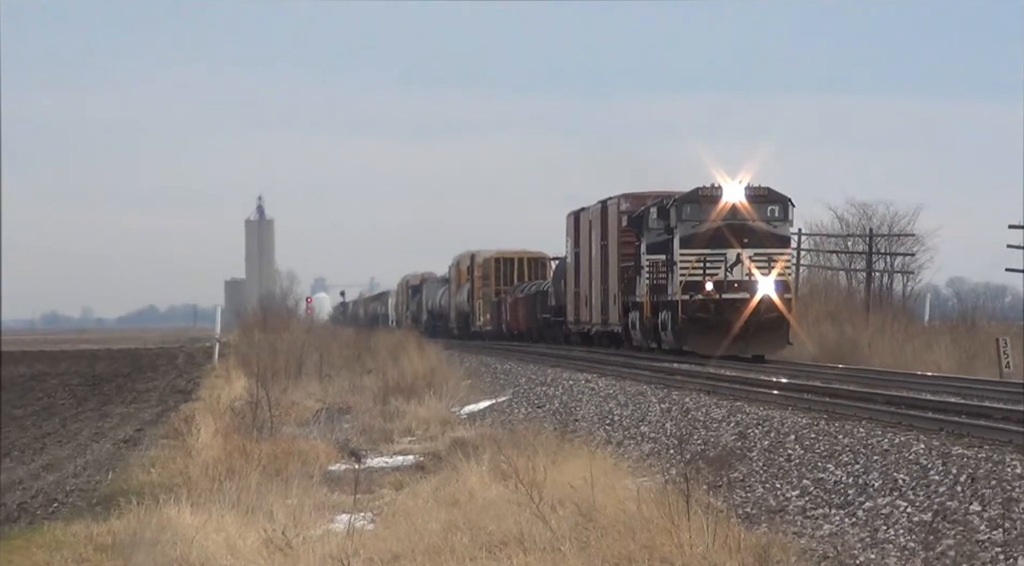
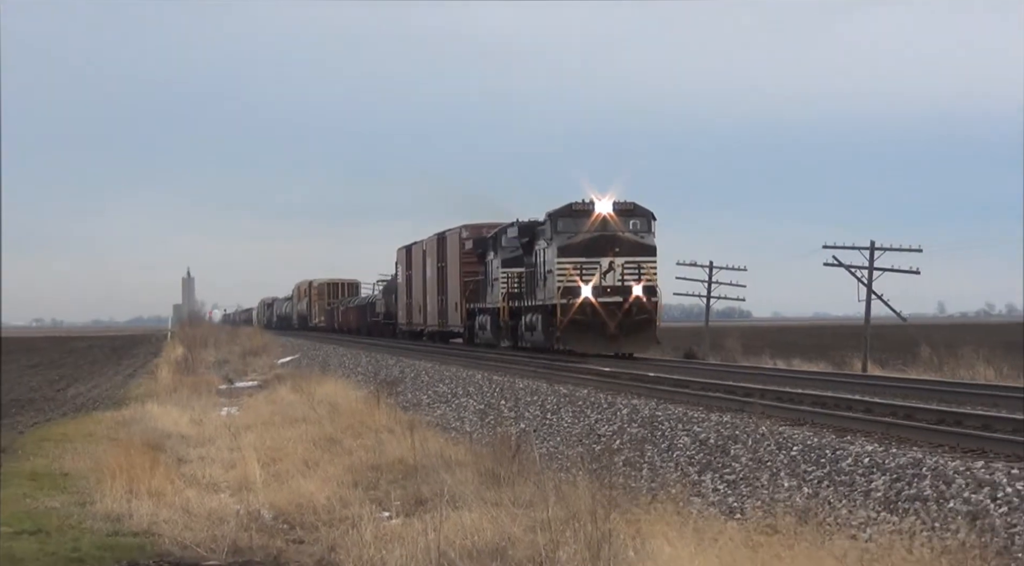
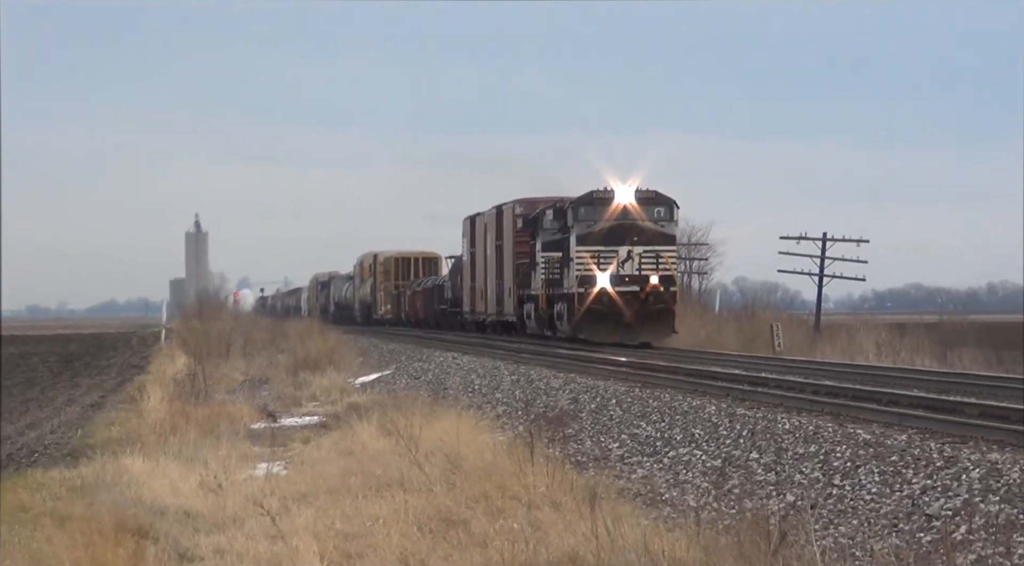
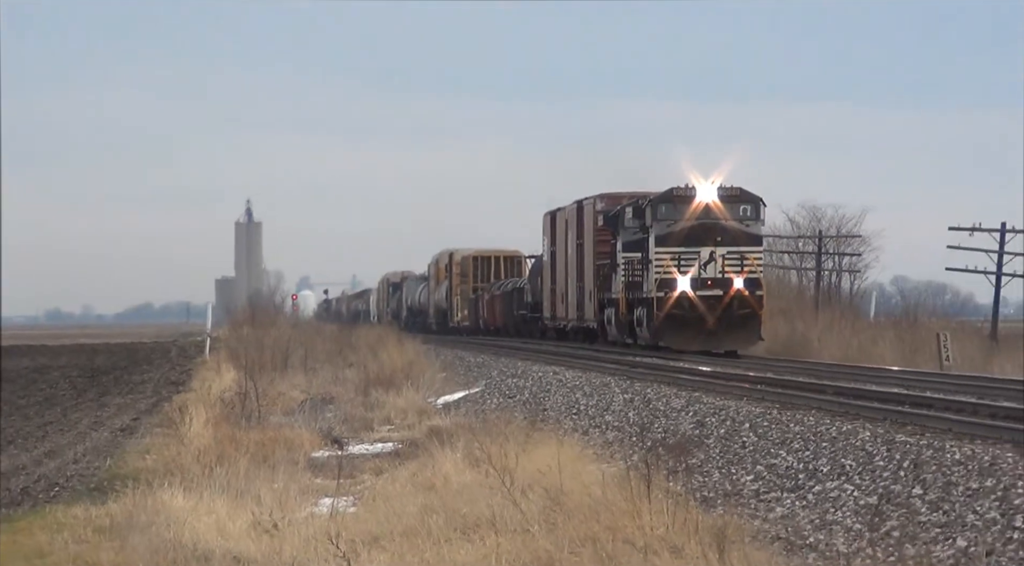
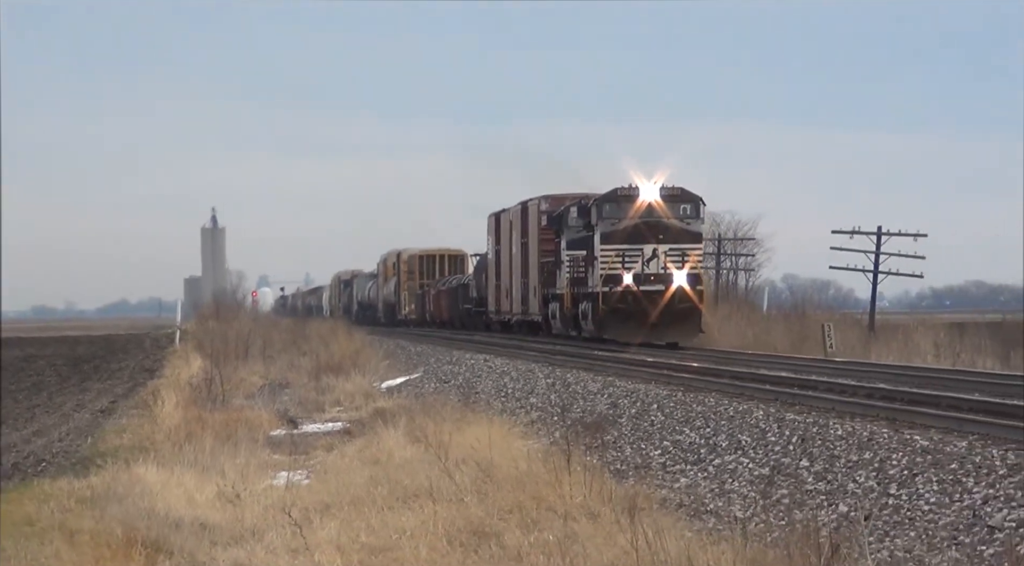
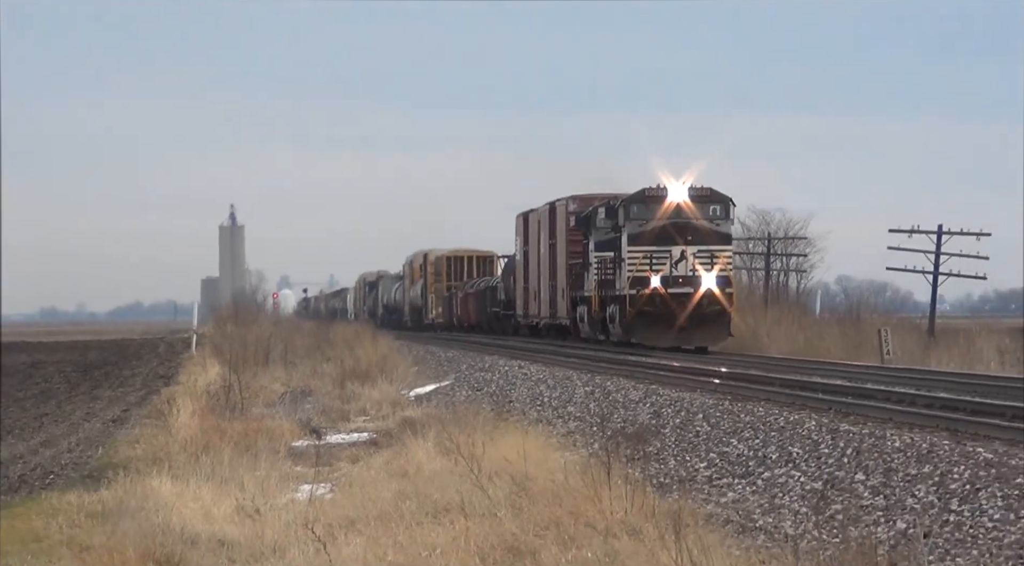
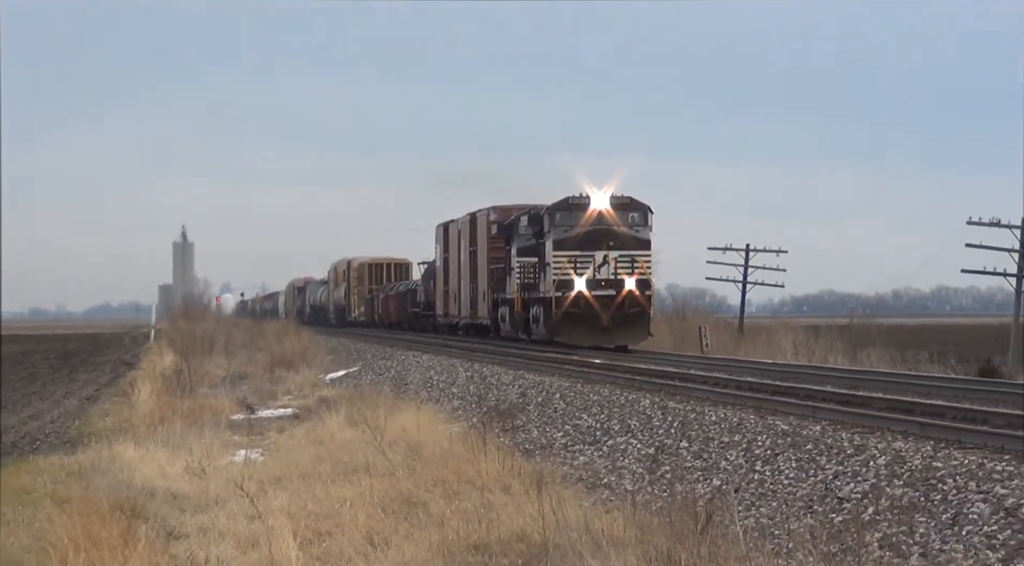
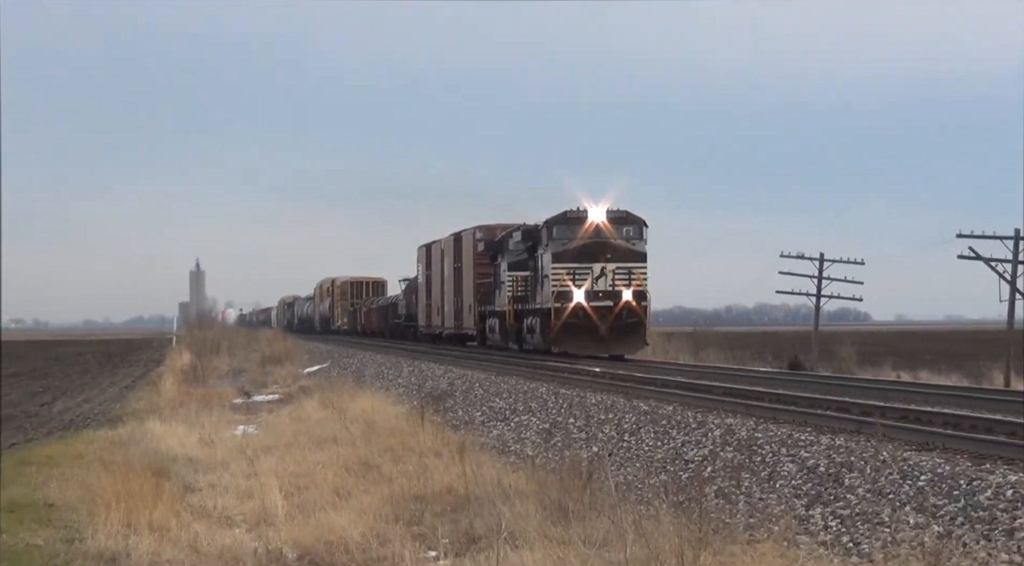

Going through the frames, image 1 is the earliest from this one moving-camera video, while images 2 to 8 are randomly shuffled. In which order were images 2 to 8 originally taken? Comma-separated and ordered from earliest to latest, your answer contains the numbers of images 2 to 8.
4, 6, 5, 3, 7, 8, 2
